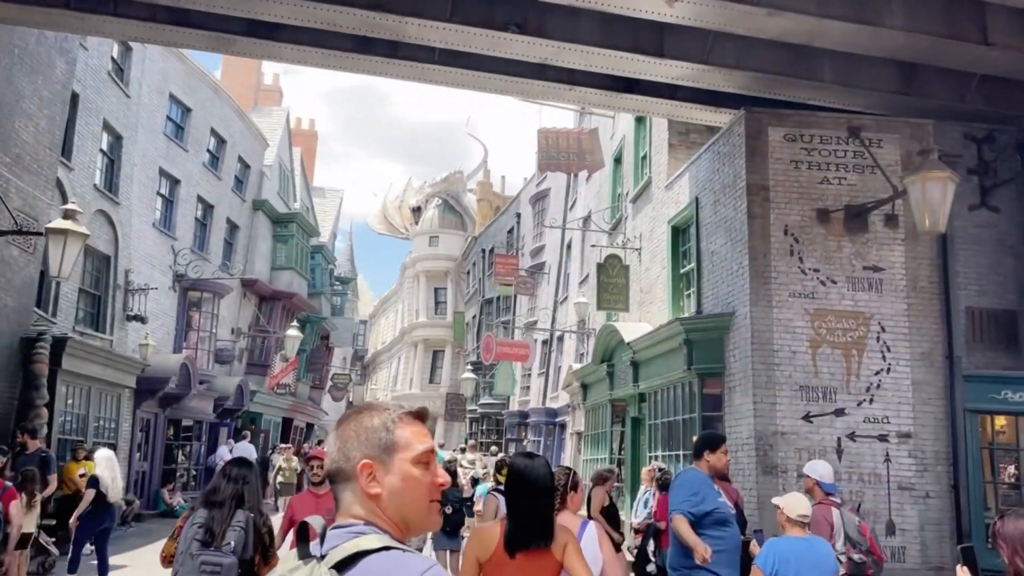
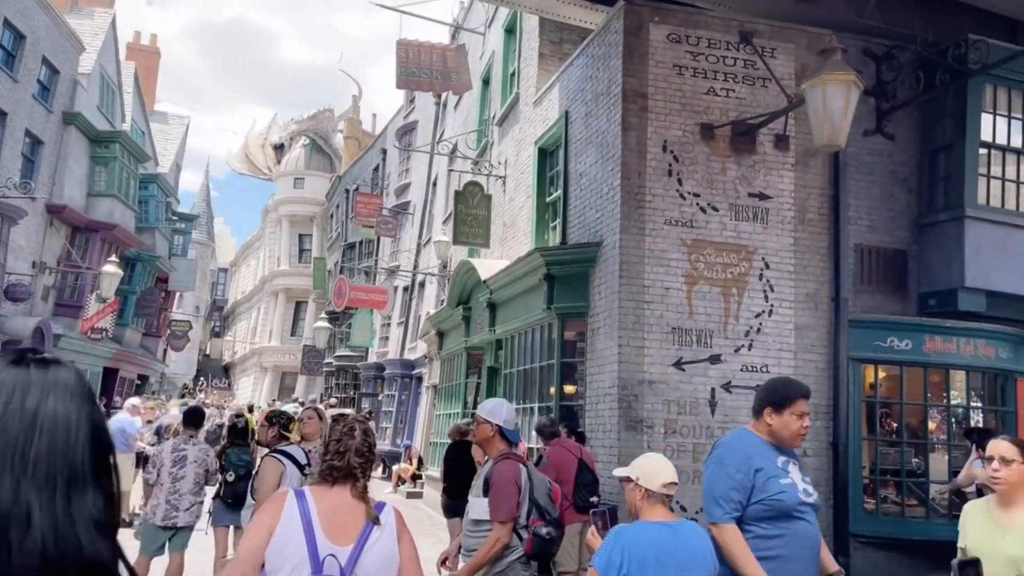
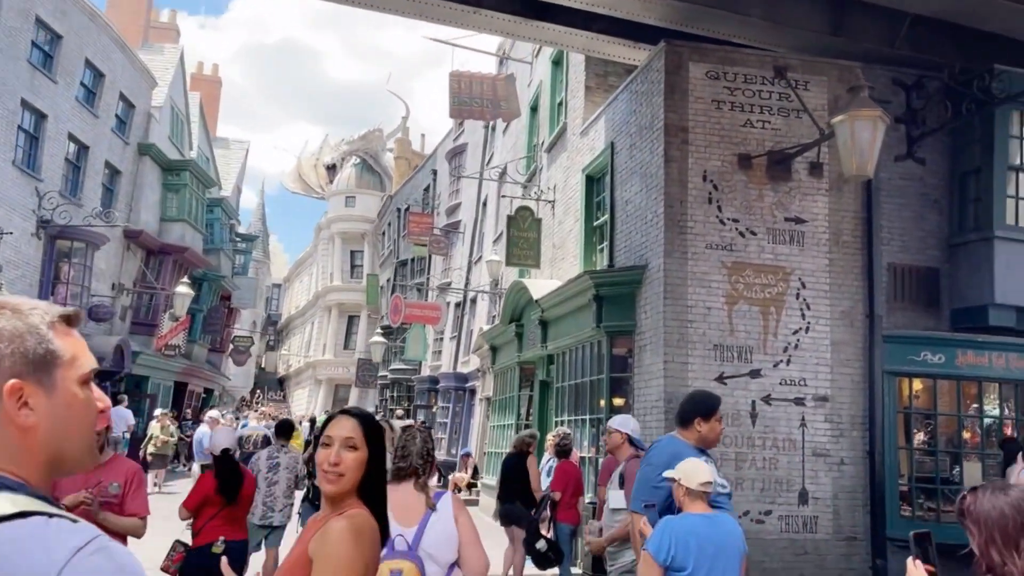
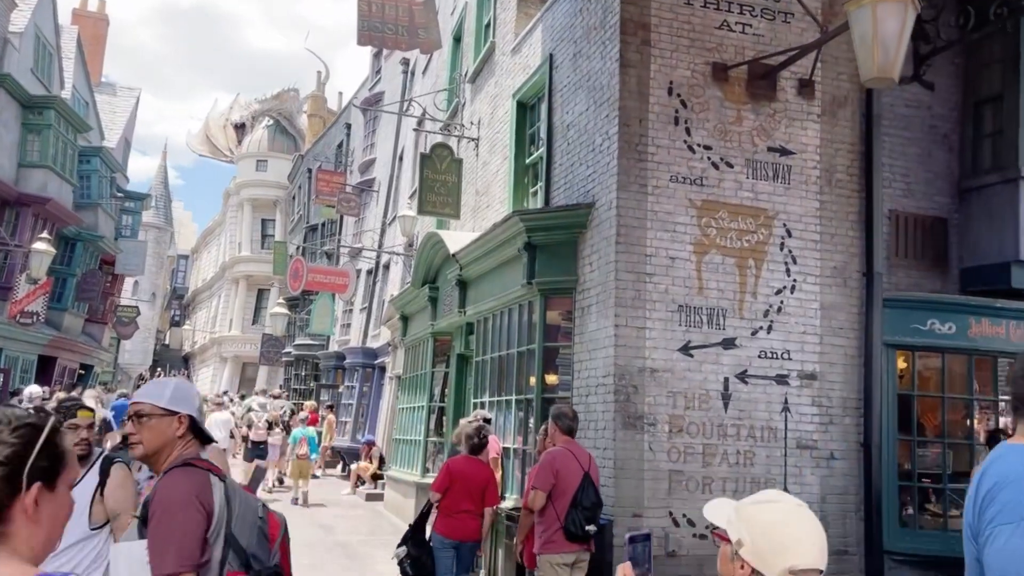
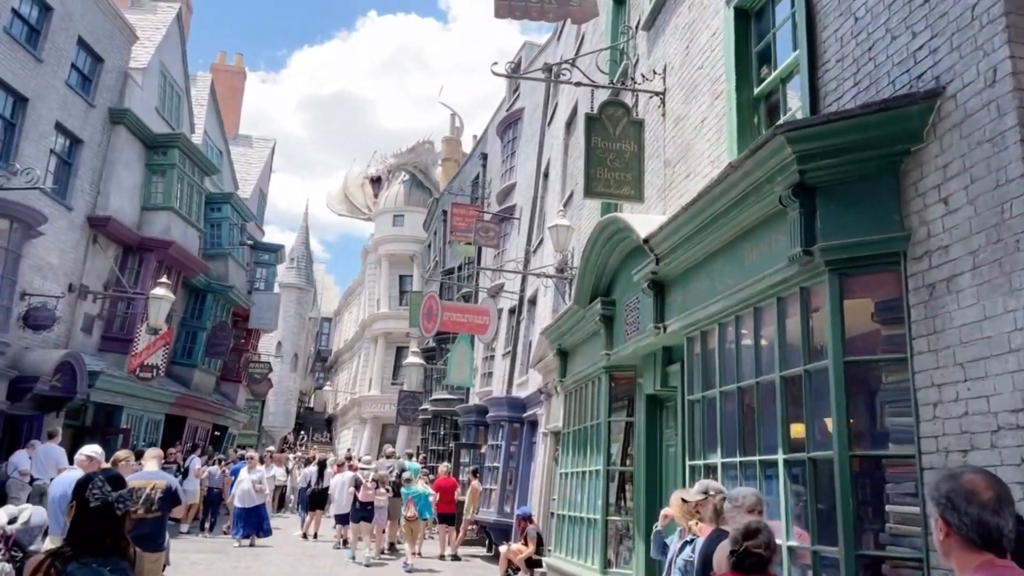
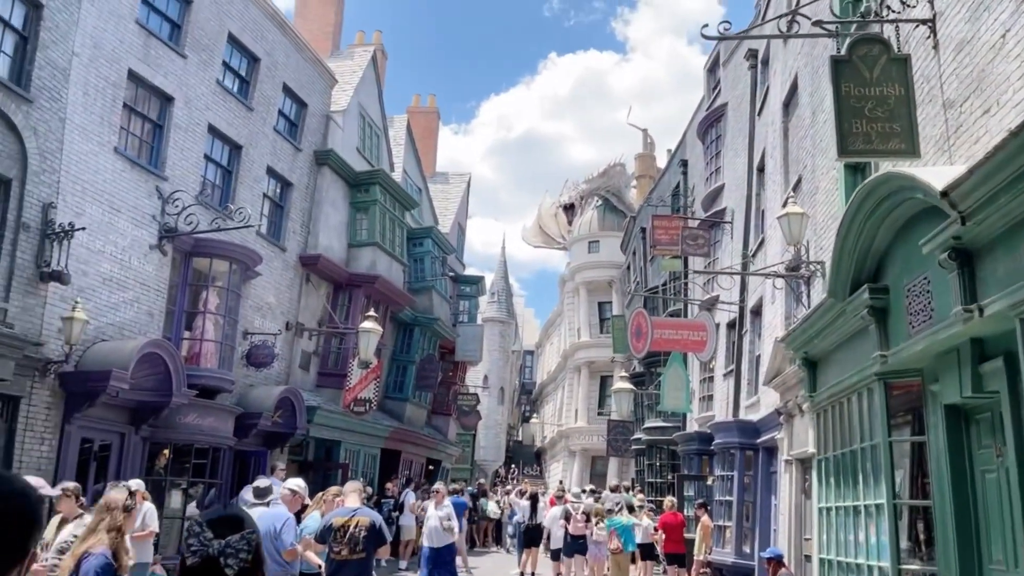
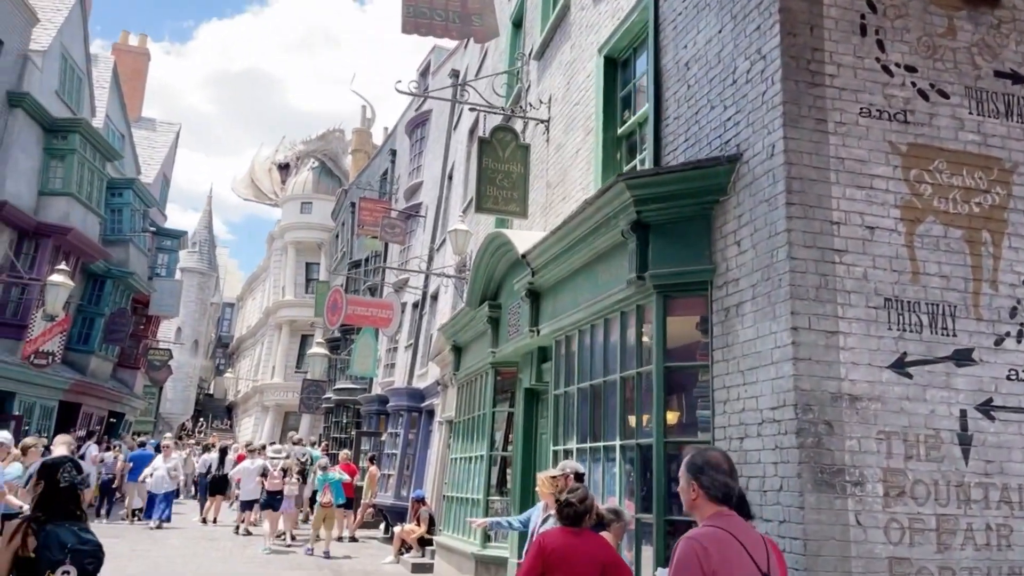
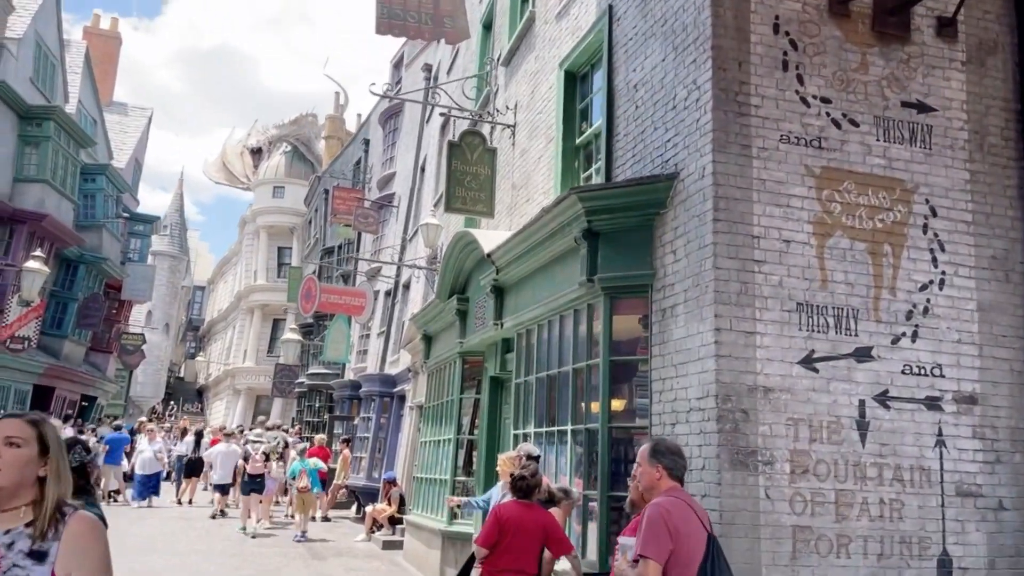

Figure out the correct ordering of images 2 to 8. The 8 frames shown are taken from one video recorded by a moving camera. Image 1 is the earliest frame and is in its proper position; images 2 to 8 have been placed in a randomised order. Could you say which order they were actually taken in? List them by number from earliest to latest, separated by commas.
3, 2, 4, 8, 7, 5, 6
